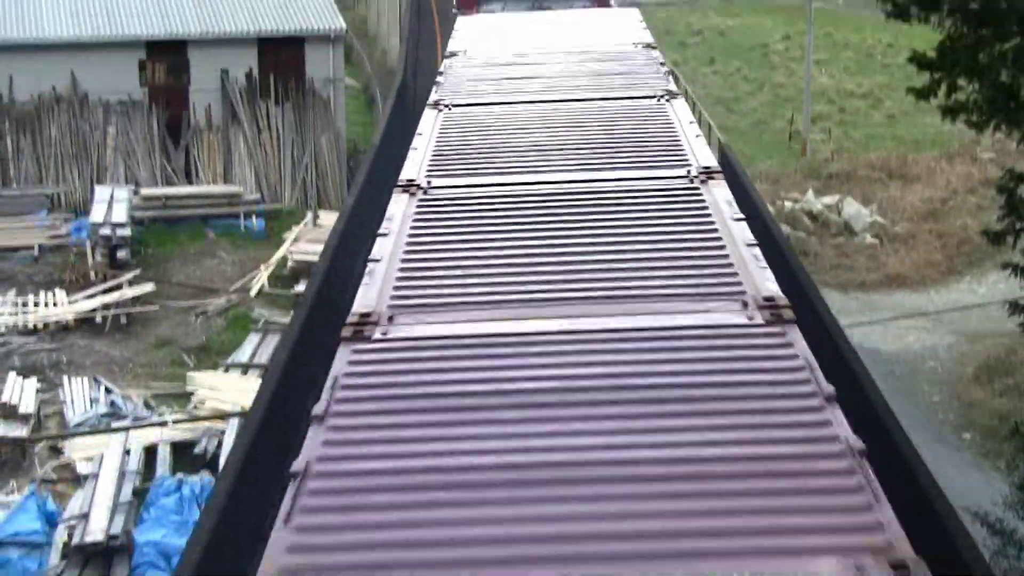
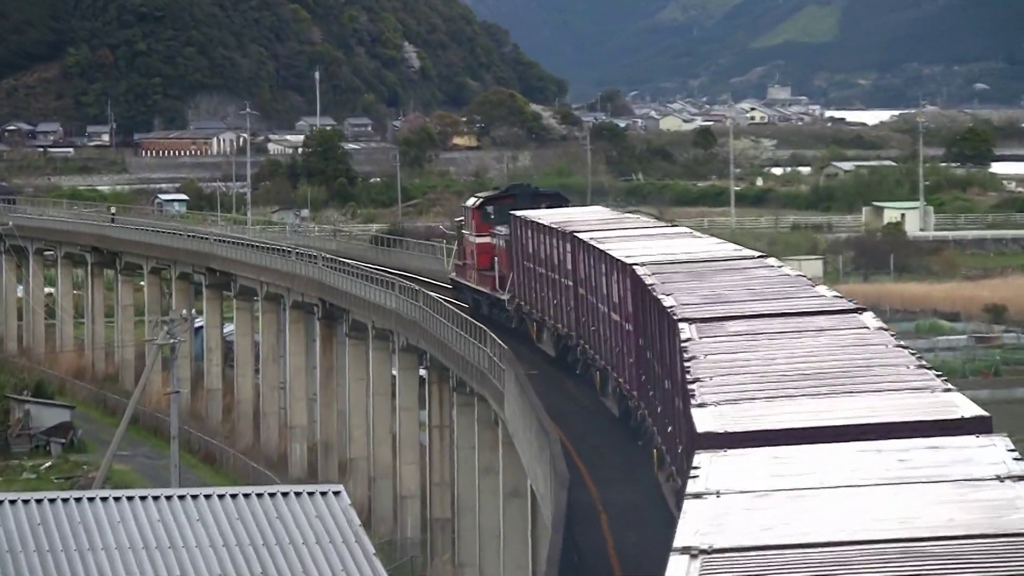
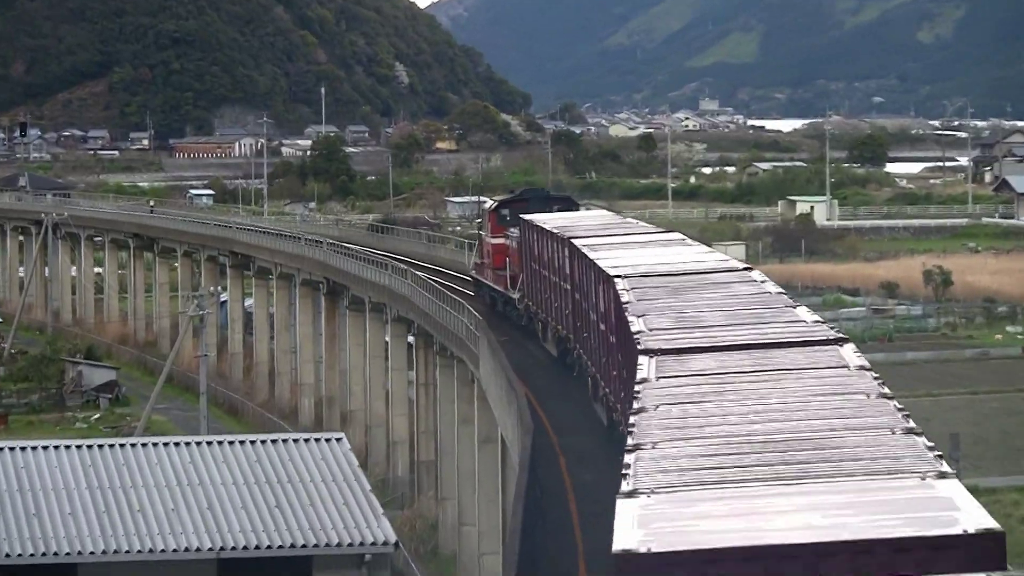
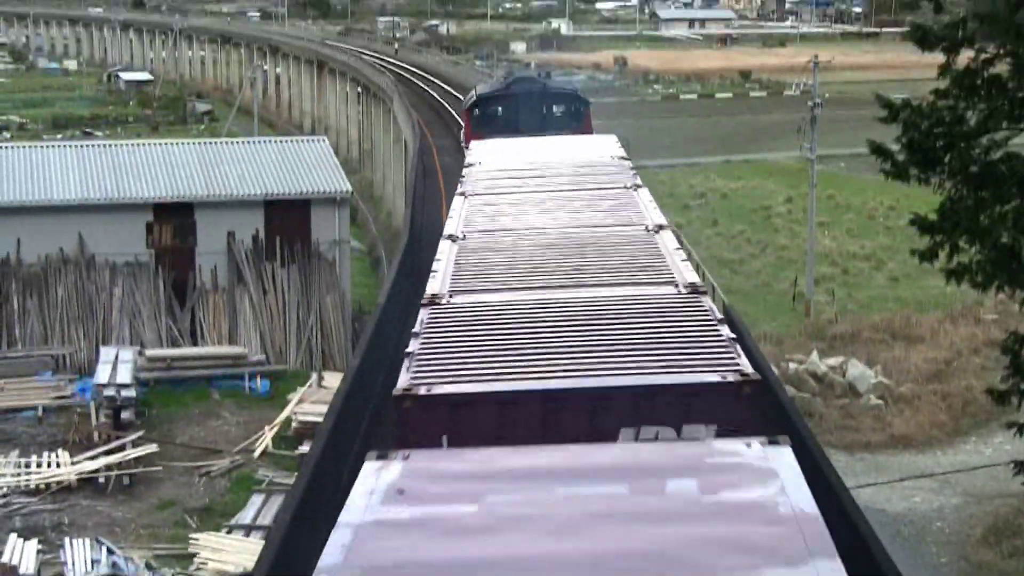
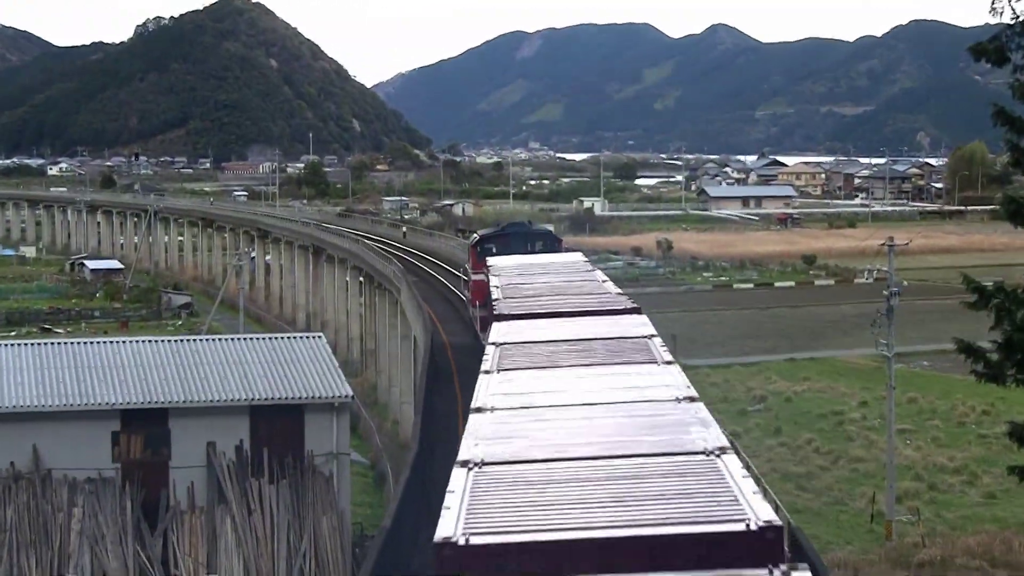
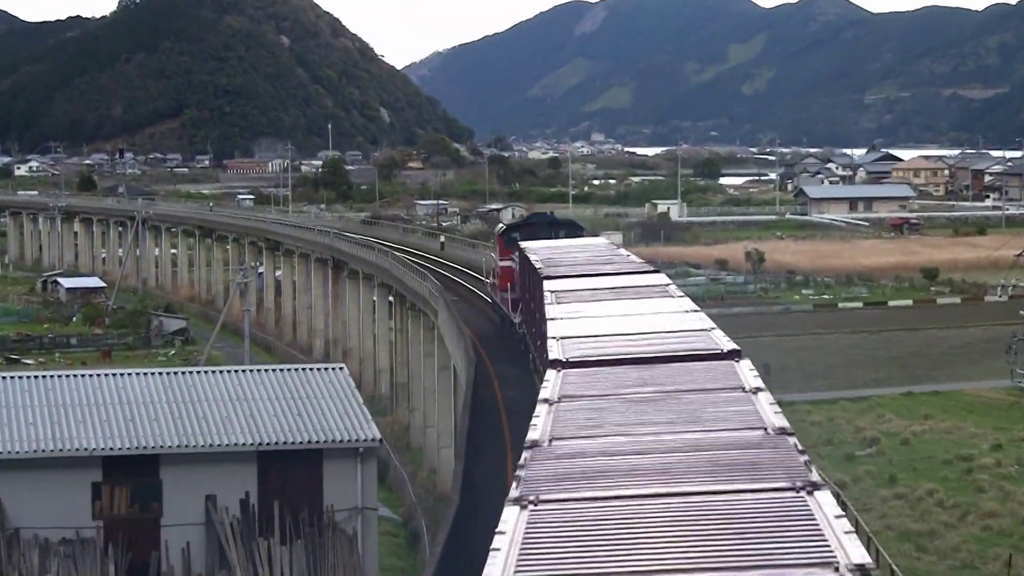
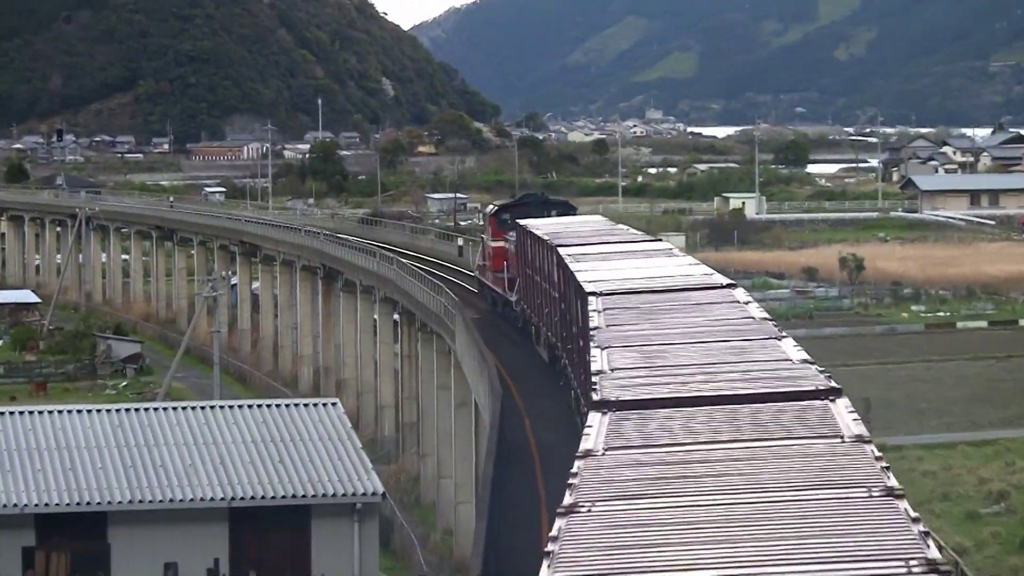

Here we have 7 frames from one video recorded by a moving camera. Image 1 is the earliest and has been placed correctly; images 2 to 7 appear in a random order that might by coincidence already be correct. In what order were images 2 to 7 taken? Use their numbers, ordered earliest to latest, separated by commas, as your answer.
4, 5, 6, 7, 3, 2
